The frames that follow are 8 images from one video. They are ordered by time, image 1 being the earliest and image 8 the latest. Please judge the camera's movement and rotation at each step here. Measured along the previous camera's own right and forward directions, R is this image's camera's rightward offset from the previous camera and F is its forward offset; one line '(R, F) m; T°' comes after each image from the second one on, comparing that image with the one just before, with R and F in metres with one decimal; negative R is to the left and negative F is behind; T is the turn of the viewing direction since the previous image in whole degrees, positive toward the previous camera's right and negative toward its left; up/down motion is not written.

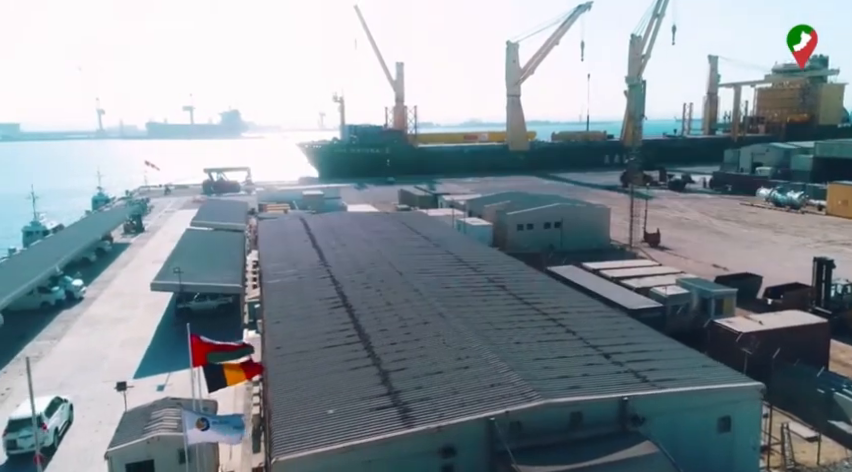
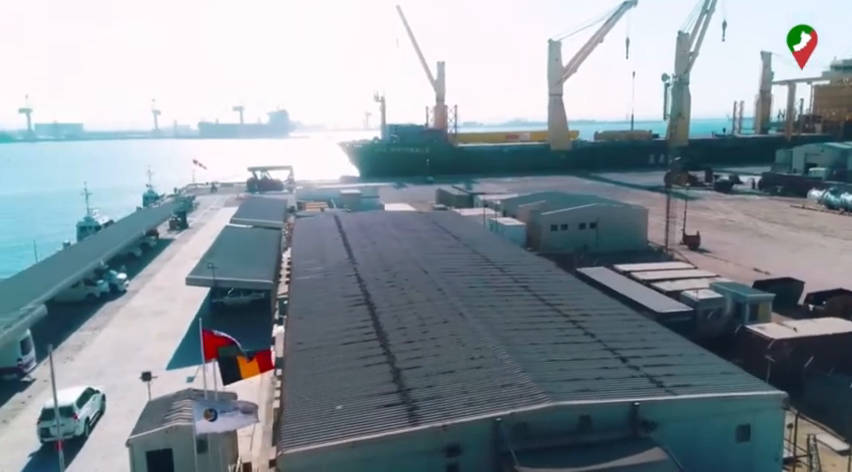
(+0.6, -0.1) m; -5°
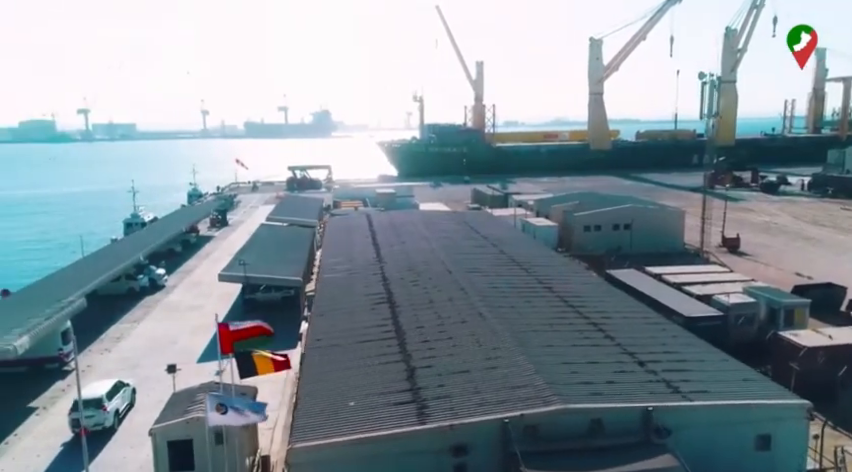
(+0.5, -0.1) m; -4°
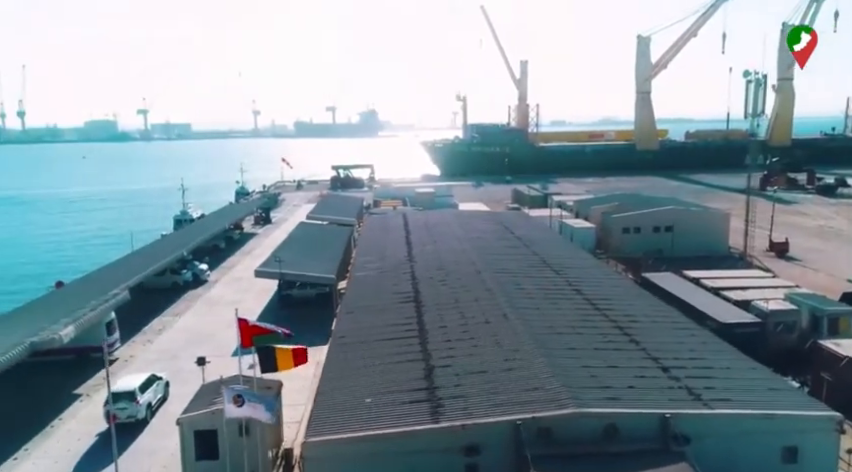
(+0.5, -0.1) m; -5°
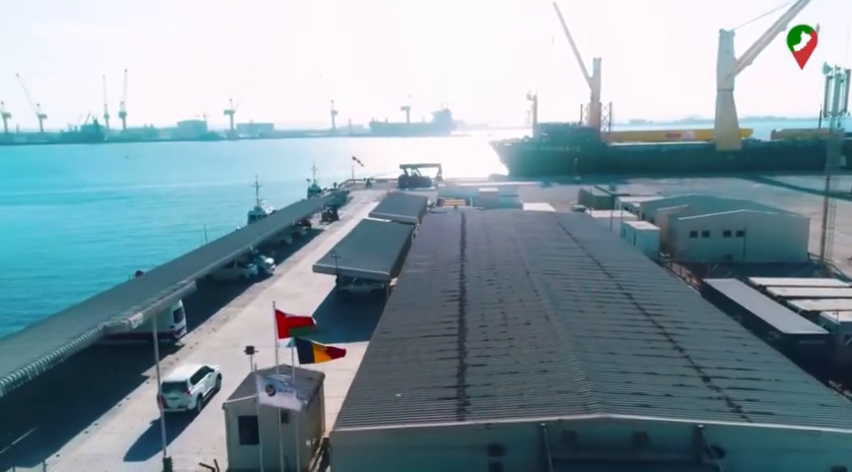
(+0.7, -0.1) m; -7°
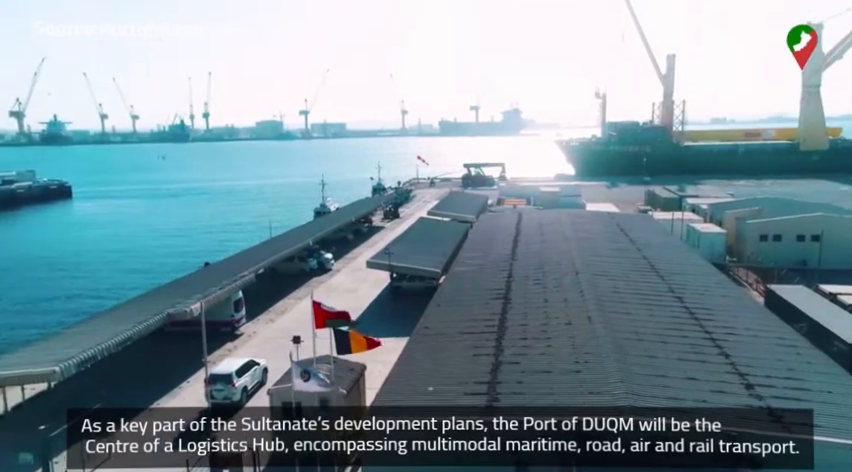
(+0.6, -0.1) m; -7°
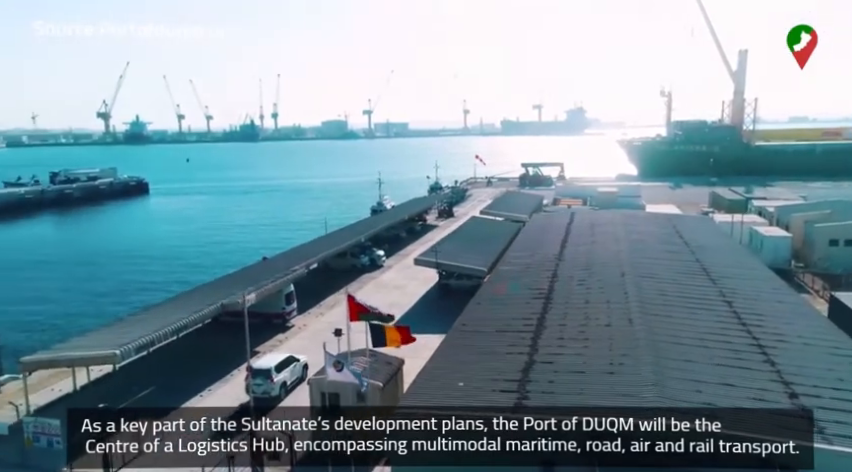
(+0.5, -0.1) m; -6°
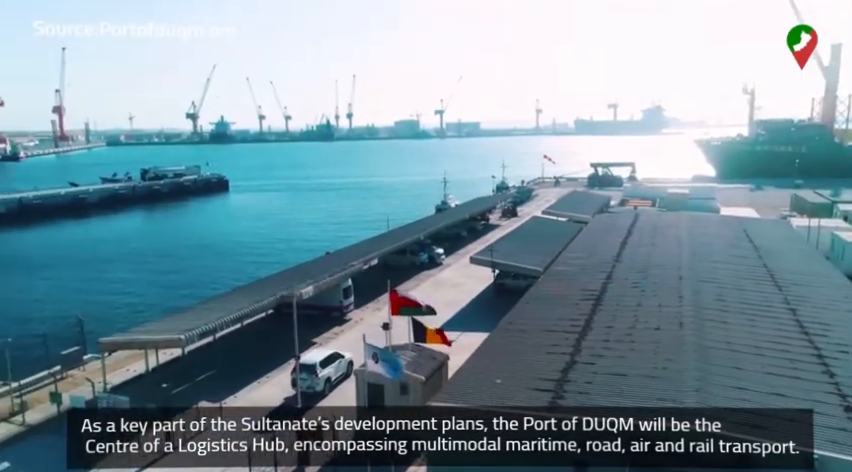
(+0.6, 0.0) m; -7°
